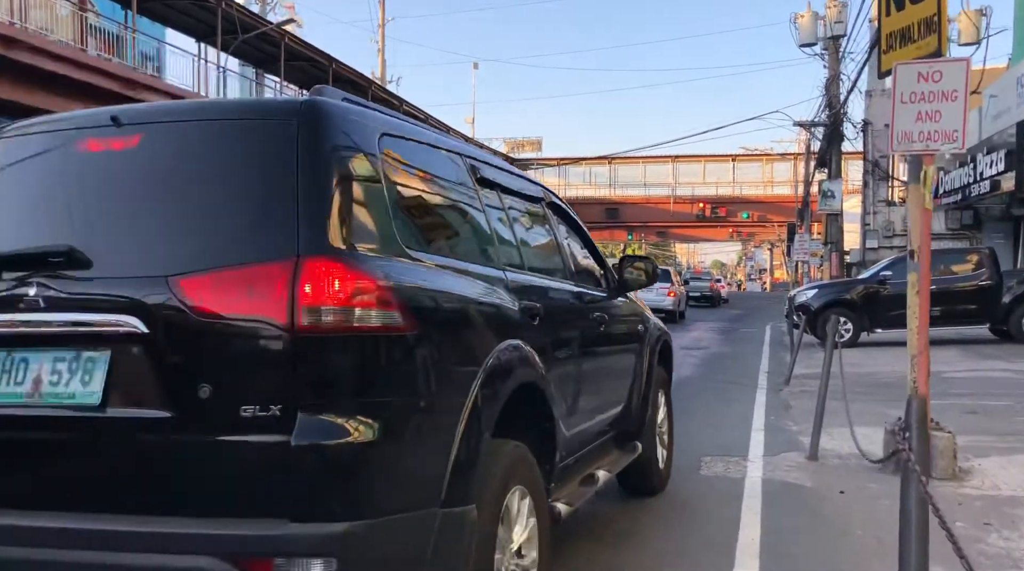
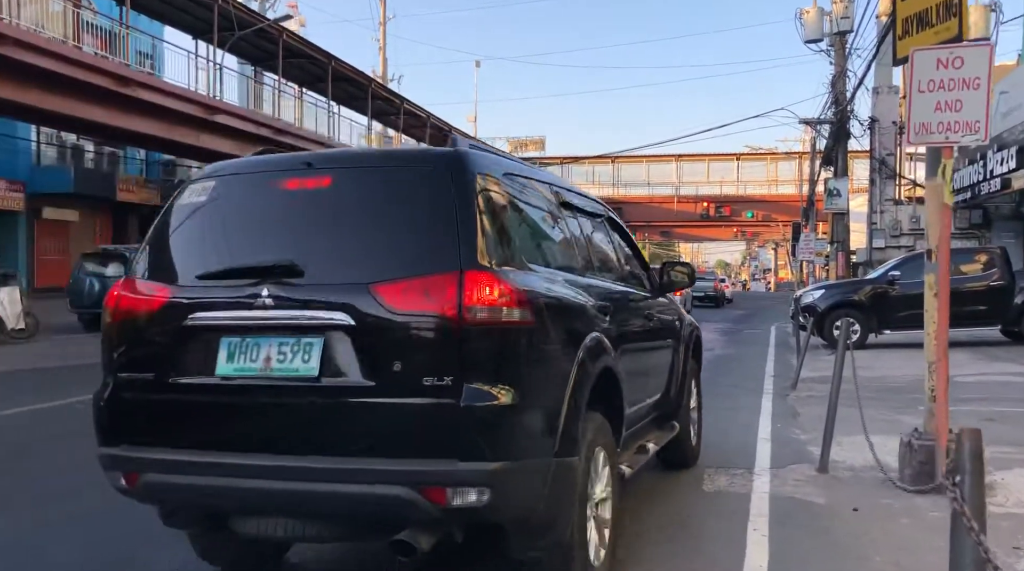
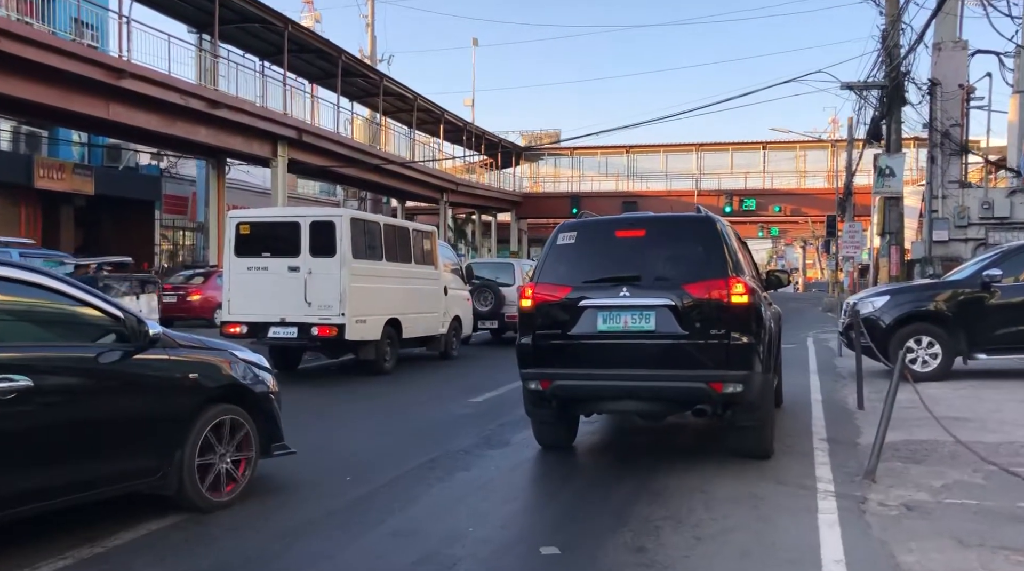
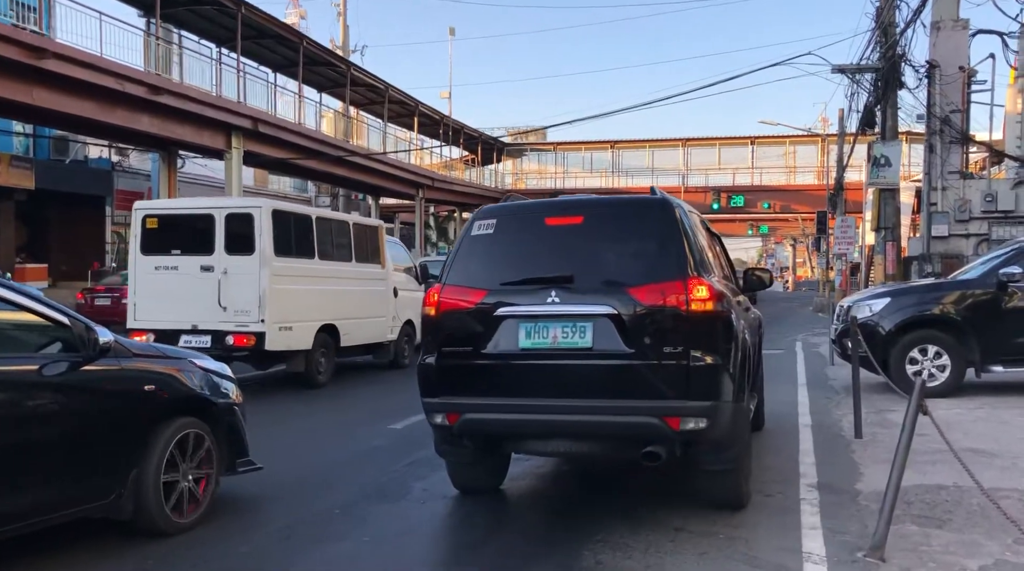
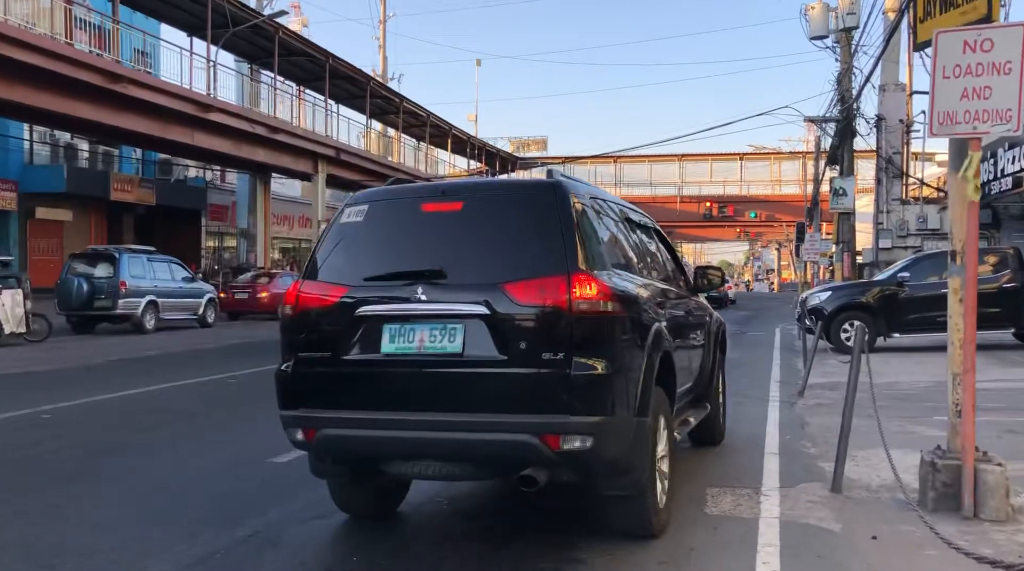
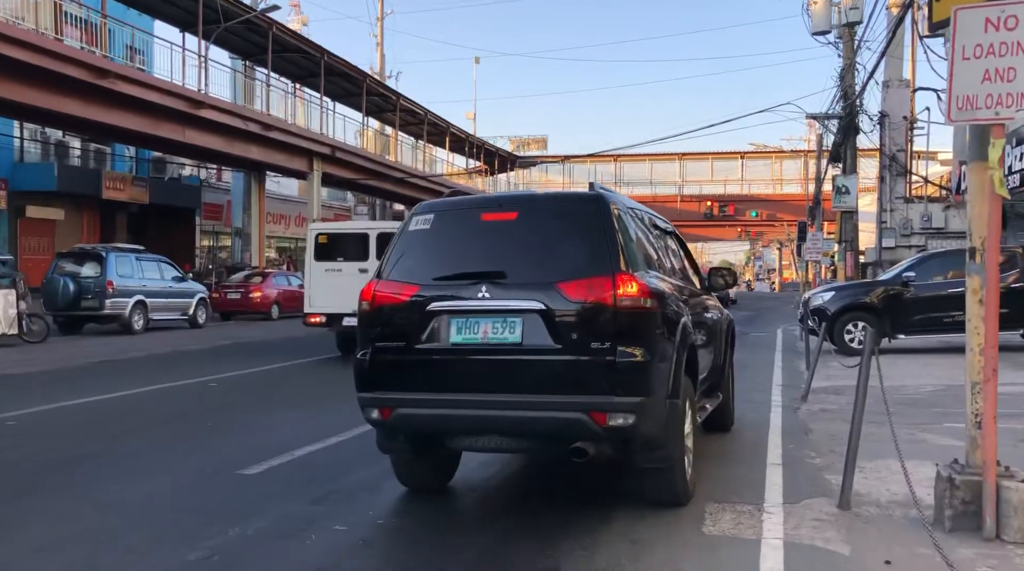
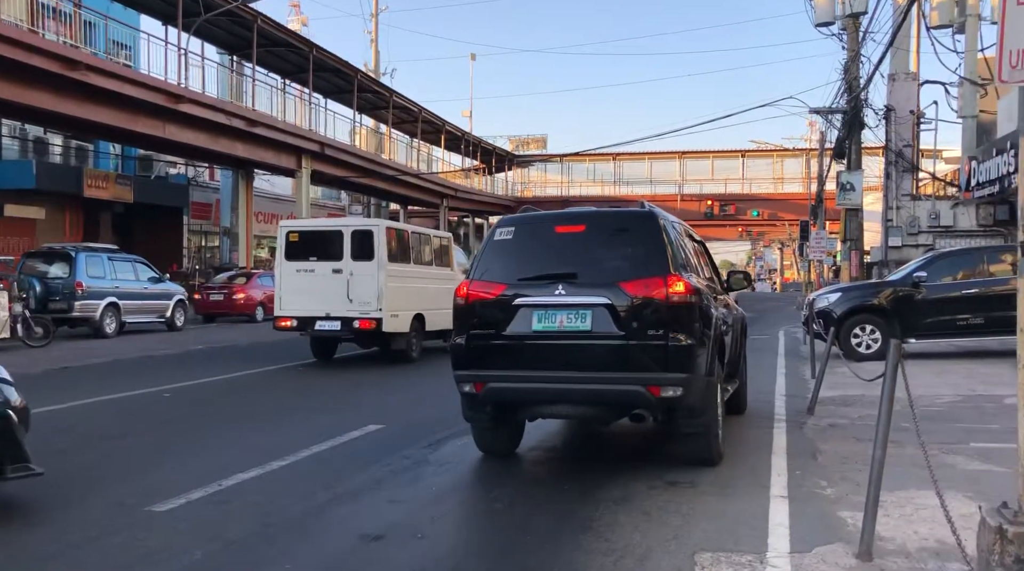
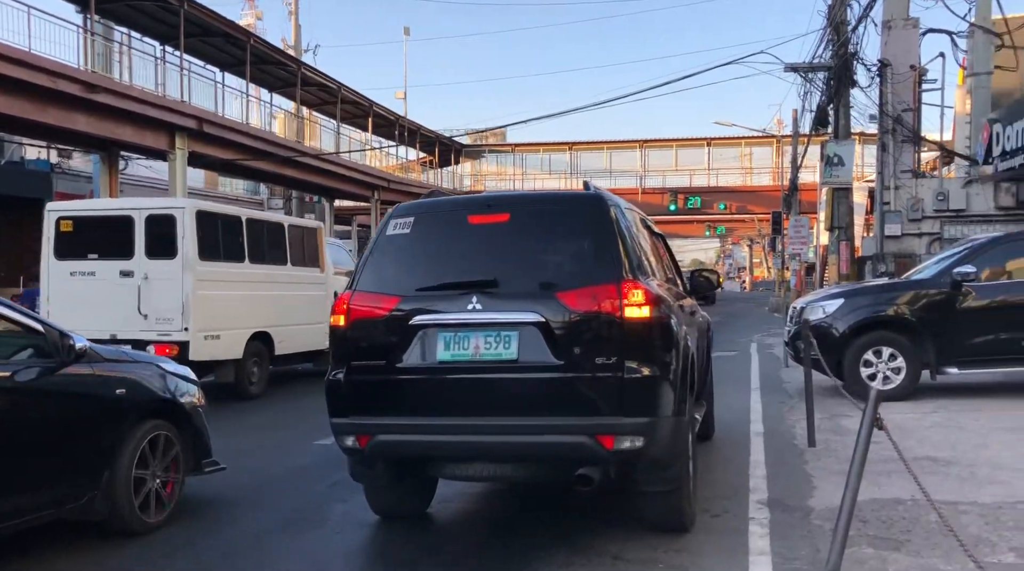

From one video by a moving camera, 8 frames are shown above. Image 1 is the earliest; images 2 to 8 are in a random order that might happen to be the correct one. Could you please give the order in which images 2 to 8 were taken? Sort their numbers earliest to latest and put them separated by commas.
2, 5, 6, 7, 3, 4, 8
